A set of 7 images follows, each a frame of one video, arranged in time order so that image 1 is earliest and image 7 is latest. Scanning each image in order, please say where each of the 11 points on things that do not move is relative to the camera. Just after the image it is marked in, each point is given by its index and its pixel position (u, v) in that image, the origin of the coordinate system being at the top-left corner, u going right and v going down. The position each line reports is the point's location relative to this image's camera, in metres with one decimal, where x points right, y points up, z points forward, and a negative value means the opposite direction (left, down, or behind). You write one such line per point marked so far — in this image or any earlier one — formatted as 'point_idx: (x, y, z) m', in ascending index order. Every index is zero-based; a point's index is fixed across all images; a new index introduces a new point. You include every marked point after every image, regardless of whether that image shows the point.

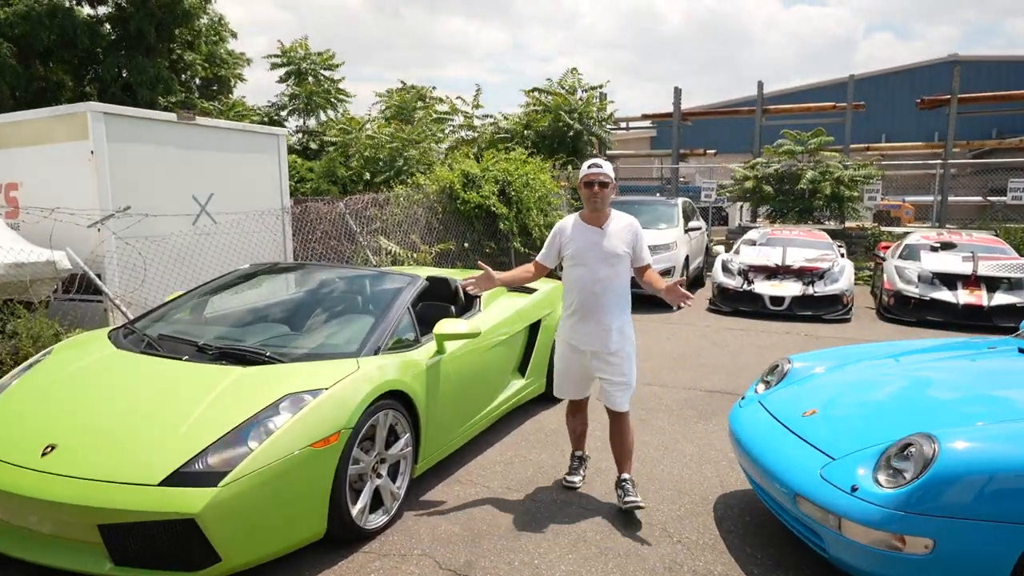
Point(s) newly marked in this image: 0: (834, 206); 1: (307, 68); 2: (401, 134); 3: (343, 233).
0: (+6.8, +1.7, +14.1) m
1: (-5.3, +5.7, +17.6) m
2: (-2.5, +3.5, +15.4) m
3: (-2.1, +0.7, +8.4) m
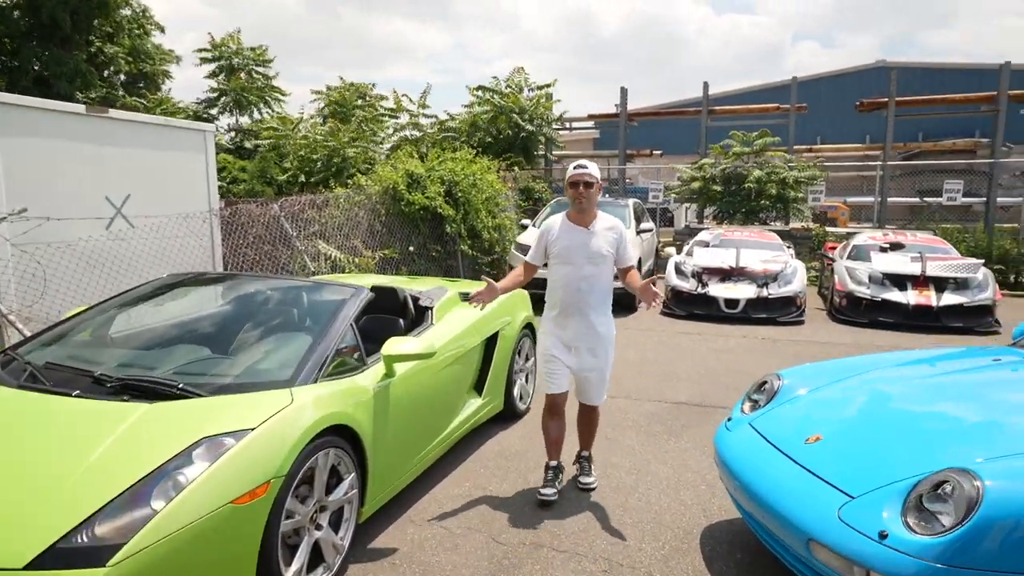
0: (+5.7, +1.7, +14.2) m
1: (-6.8, +5.5, +16.7) m
2: (-3.7, +3.4, +14.7) m
3: (-2.7, +0.6, +7.8) m
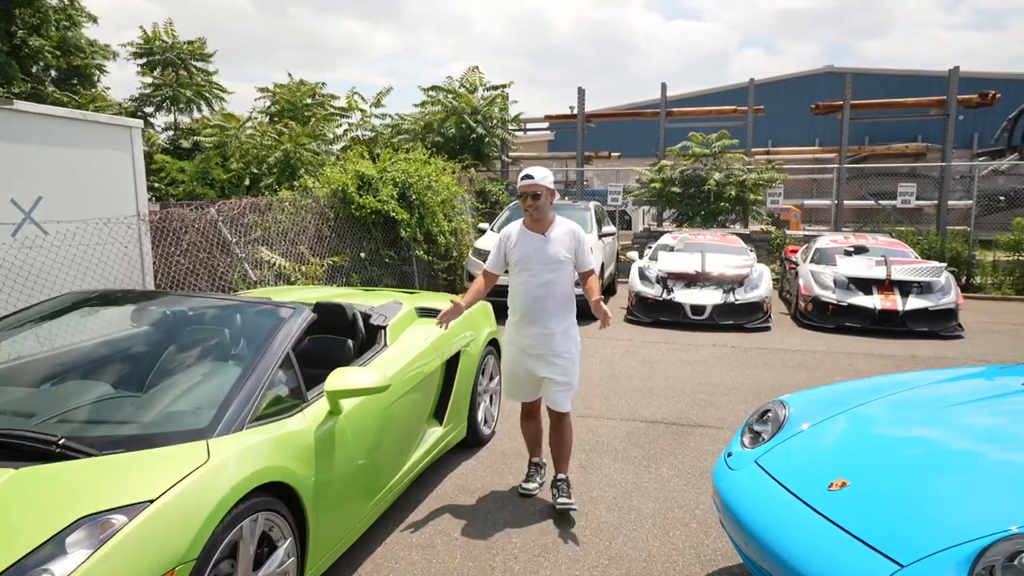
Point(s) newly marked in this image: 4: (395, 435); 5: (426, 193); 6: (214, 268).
0: (+4.8, +1.7, +14.1) m
1: (-7.8, +5.3, +15.7) m
2: (-4.7, +3.2, +14.0) m
3: (-3.1, +0.5, +7.1) m
4: (-0.6, -0.7, +3.2) m
5: (-1.2, +1.3, +9.5) m
6: (-3.2, +0.2, +7.1) m
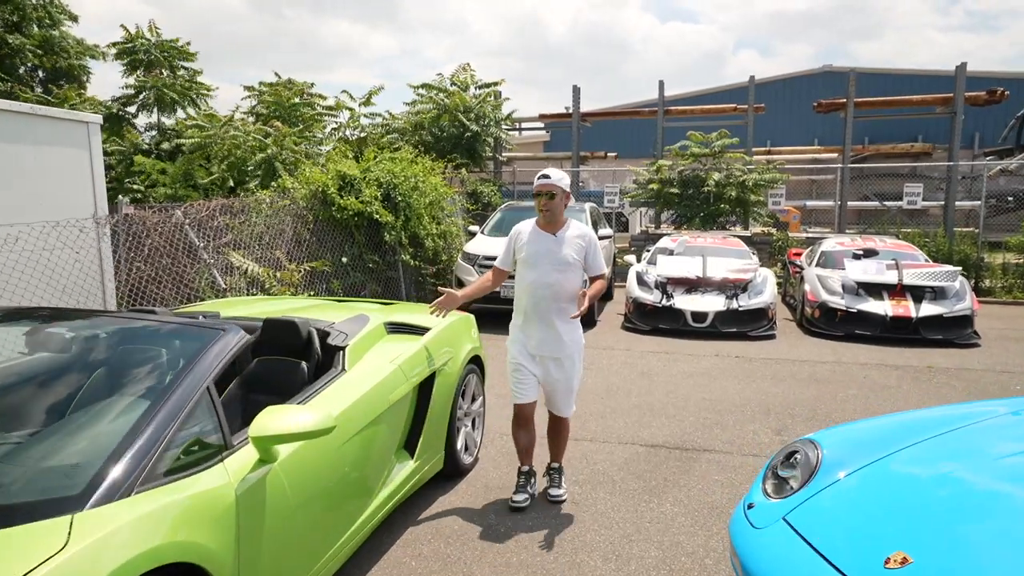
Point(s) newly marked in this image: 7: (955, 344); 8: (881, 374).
0: (+4.6, +1.6, +13.7) m
1: (-8.0, +5.2, +15.2) m
2: (-4.8, +3.1, +13.5) m
3: (-3.3, +0.4, +6.6) m
4: (-0.6, -0.8, +2.7) m
5: (-1.3, +1.3, +9.0) m
6: (-3.3, +0.2, +6.6) m
7: (+5.2, -0.7, +7.9) m
8: (+3.5, -0.8, +6.5) m
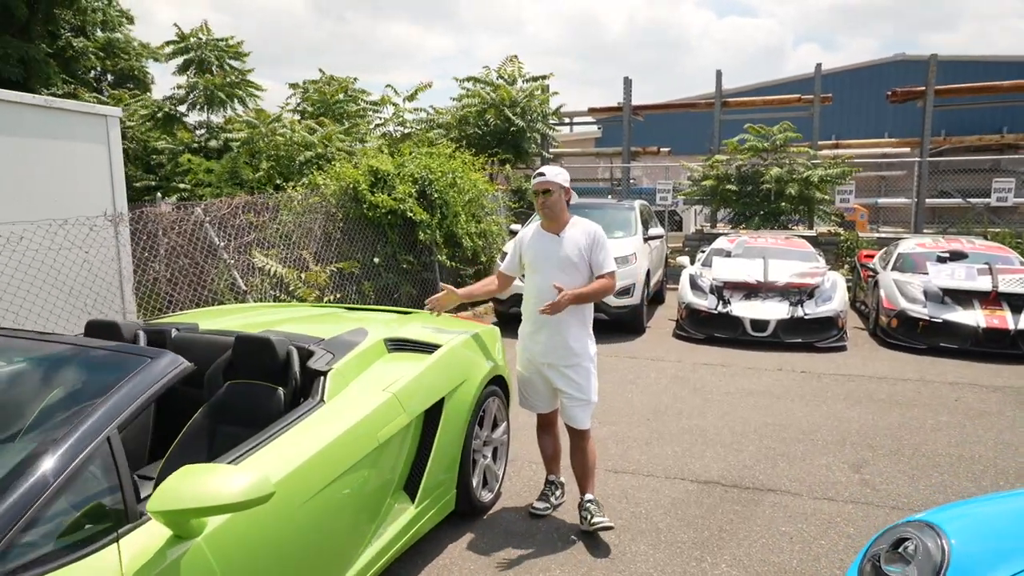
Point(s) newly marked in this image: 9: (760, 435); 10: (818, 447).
0: (+5.5, +1.5, +12.7) m
1: (-6.9, +5.2, +15.2) m
2: (-3.9, +3.1, +13.2) m
3: (-2.9, +0.4, +6.3) m
4: (-0.6, -0.8, +2.1) m
5: (-0.8, +1.2, +8.5) m
6: (-2.9, +0.1, +6.2) m
7: (+5.6, -0.7, +6.9) m
8: (+3.8, -0.9, +5.6) m
9: (+1.7, -1.0, +4.7) m
10: (+2.0, -1.0, +4.4) m
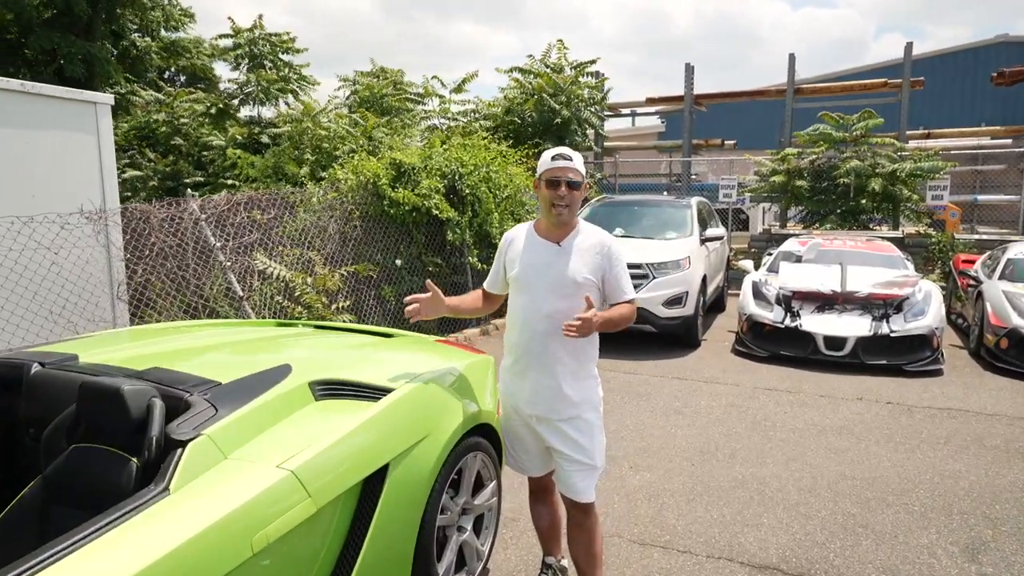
0: (+6.3, +1.4, +11.3) m
1: (-5.8, +5.3, +14.9) m
2: (-3.0, +3.1, +12.7) m
3: (-2.7, +0.4, +5.7) m
4: (-0.8, -0.9, +1.4) m
5: (-0.3, +1.2, +7.7) m
6: (-2.7, +0.1, +5.6) m
7: (+5.9, -0.9, +5.5) m
8: (+4.0, -1.0, +4.4) m
9: (+1.8, -1.1, +3.7) m
10: (+2.0, -1.2, +3.4) m
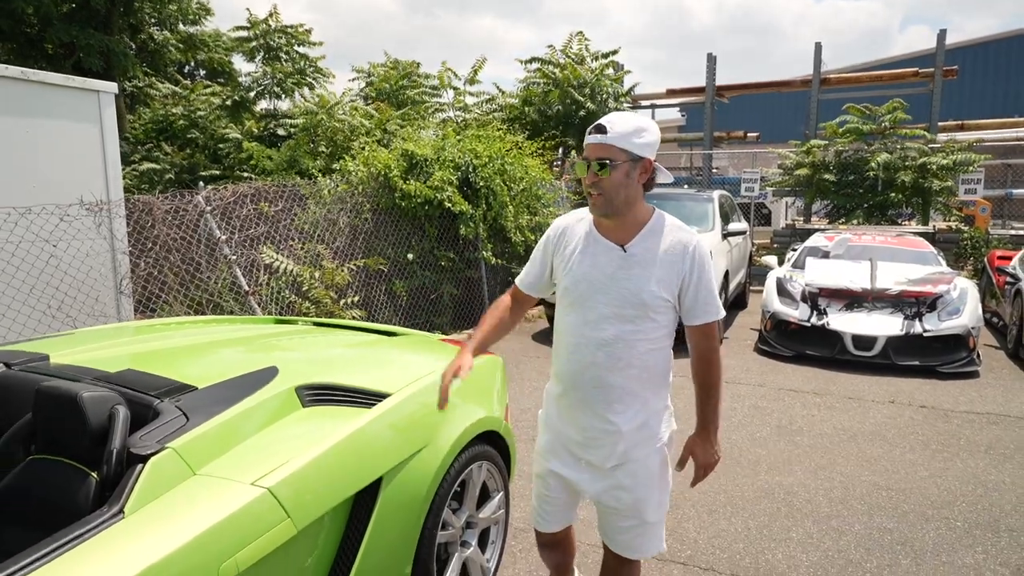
0: (+6.6, +1.4, +10.9) m
1: (-5.4, +5.4, +14.8) m
2: (-2.7, +3.2, +12.5) m
3: (-2.6, +0.4, +5.5) m
4: (-0.8, -0.9, +1.2) m
5: (-0.2, +1.2, +7.5) m
6: (-2.6, +0.2, +5.5) m
7: (+6.0, -0.9, +5.2) m
8: (+4.0, -1.0, +4.1) m
9: (+1.8, -1.1, +3.4) m
10: (+2.1, -1.1, +3.1) m
